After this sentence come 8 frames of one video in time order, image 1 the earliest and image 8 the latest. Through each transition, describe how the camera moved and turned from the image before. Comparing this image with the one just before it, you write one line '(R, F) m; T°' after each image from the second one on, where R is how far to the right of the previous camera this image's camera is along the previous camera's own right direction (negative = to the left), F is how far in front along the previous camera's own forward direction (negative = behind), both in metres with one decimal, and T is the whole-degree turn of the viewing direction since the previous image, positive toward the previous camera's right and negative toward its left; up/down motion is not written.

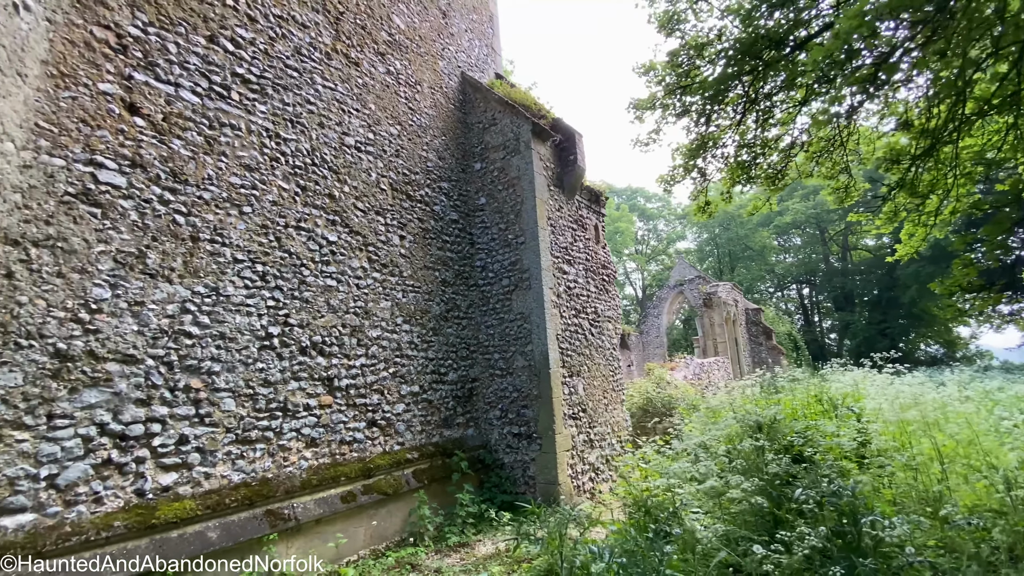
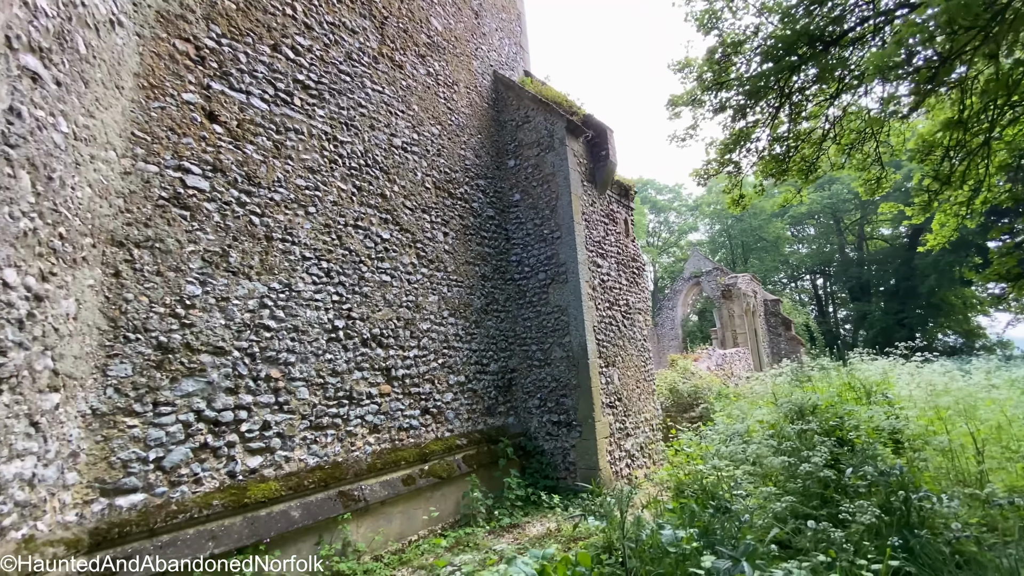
(-0.4, -0.2) m; -1°
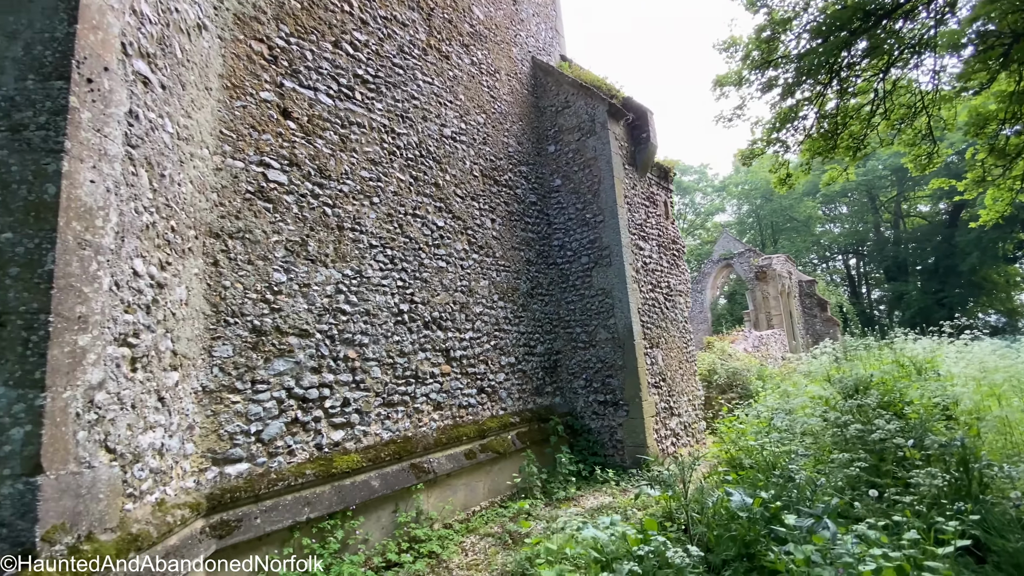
(-0.3, -0.2) m; -3°
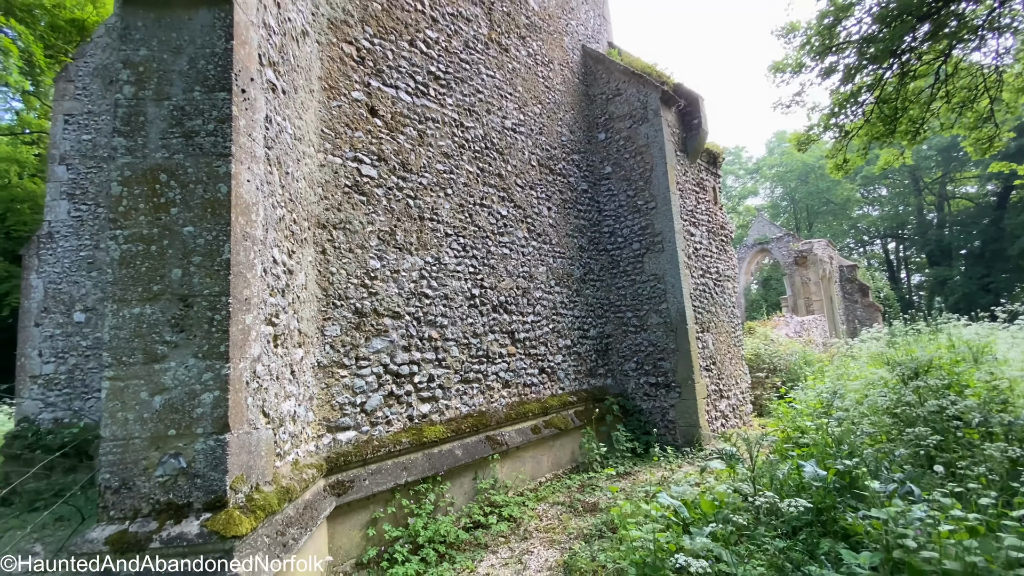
(-0.4, -0.3) m; -3°
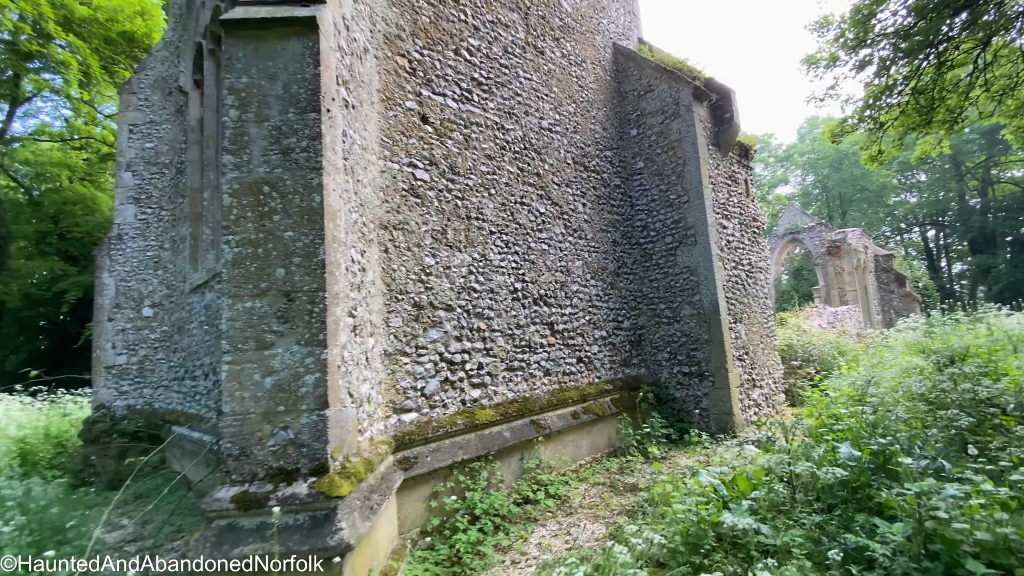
(-0.2, -0.3) m; -3°
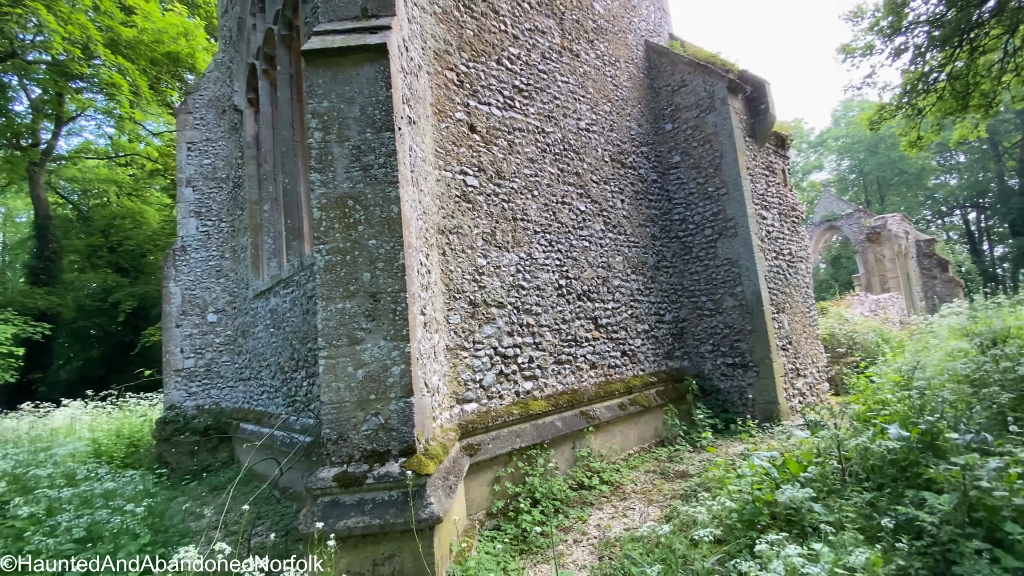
(-0.2, -0.2) m; -3°
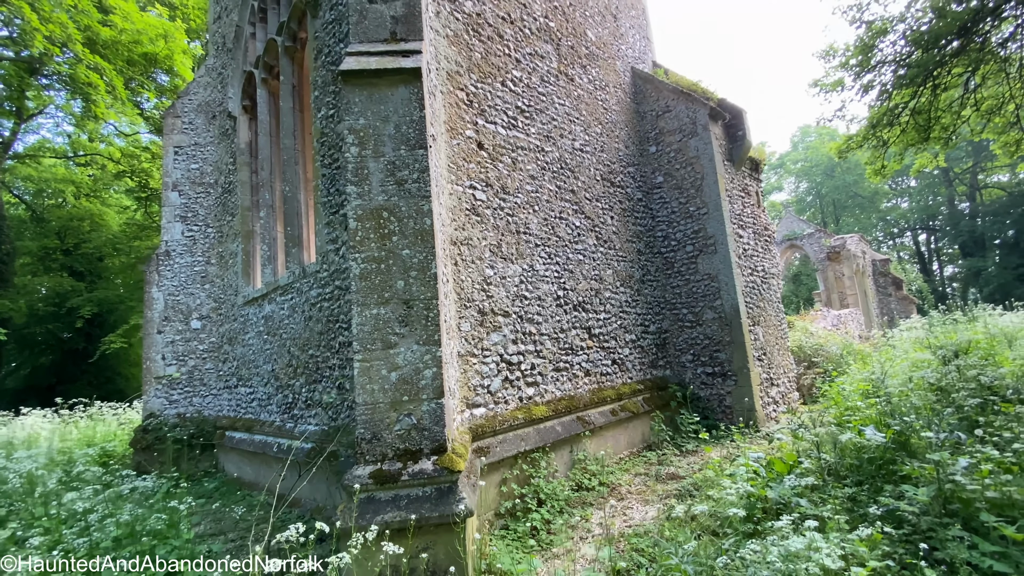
(-0.3, -0.2) m; +4°
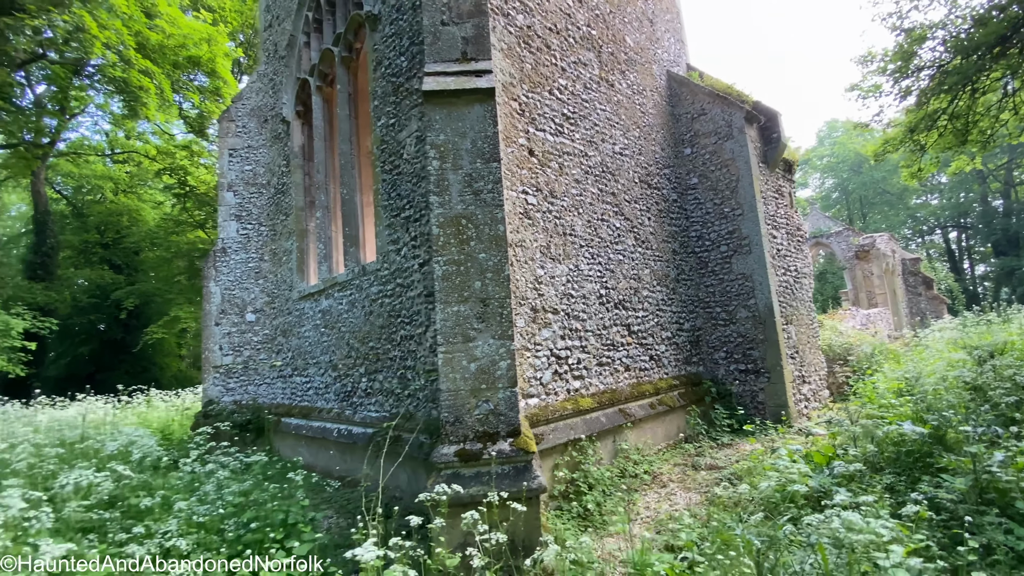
(-0.3, -0.3) m; -2°
